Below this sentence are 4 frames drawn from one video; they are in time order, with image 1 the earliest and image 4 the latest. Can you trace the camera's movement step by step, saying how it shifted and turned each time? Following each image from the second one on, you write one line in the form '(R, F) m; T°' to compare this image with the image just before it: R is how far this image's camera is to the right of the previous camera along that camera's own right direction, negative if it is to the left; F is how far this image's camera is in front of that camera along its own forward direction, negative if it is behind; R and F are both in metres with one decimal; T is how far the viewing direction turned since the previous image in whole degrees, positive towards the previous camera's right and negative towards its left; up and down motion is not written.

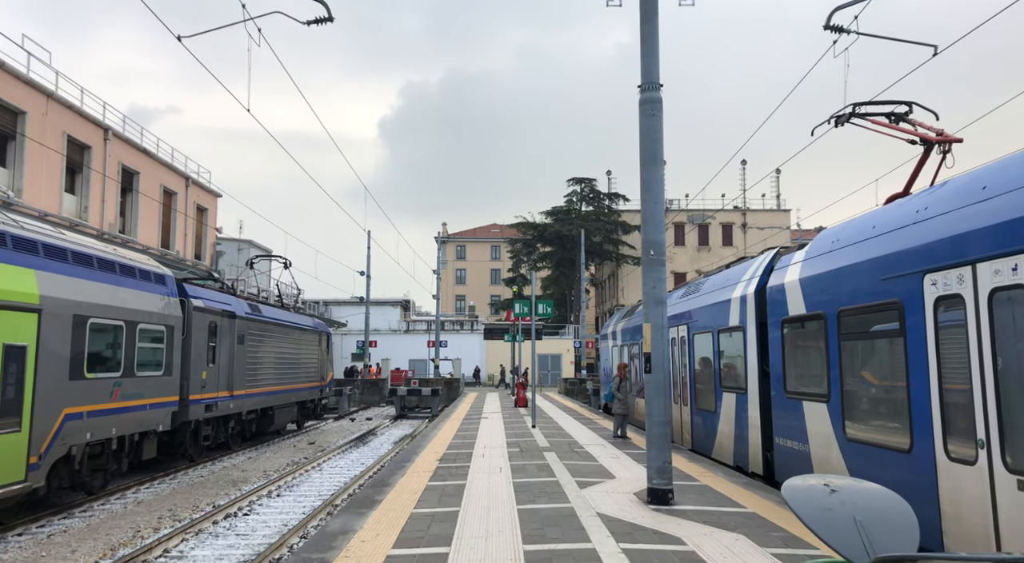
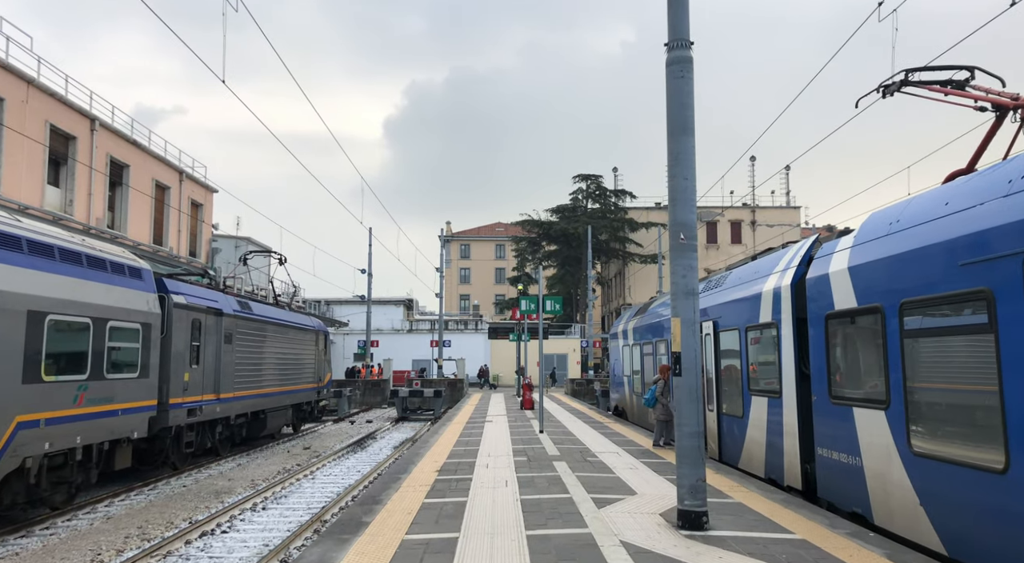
(0.0, +1.0) m; 0°
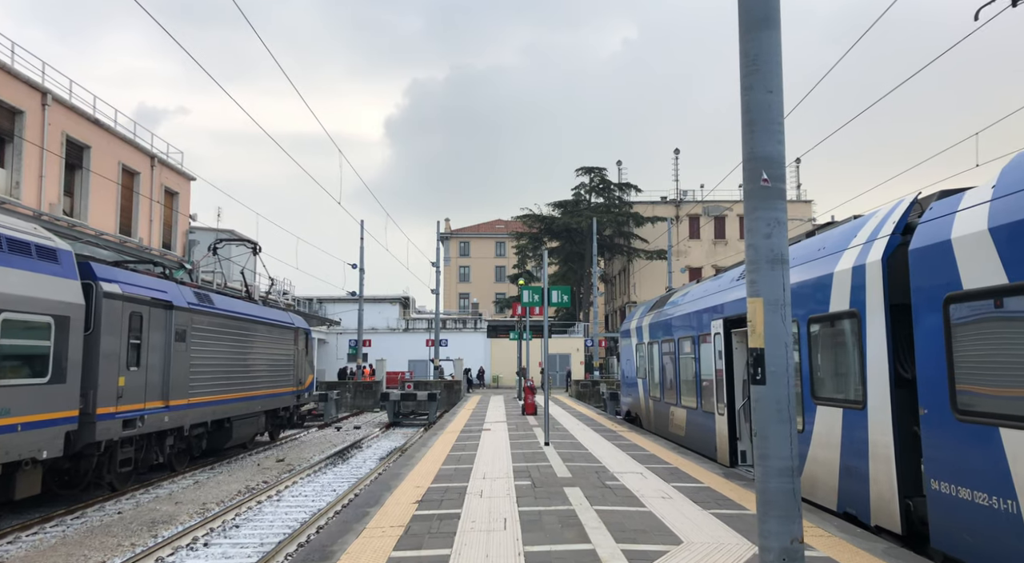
(0.0, +2.1) m; 0°
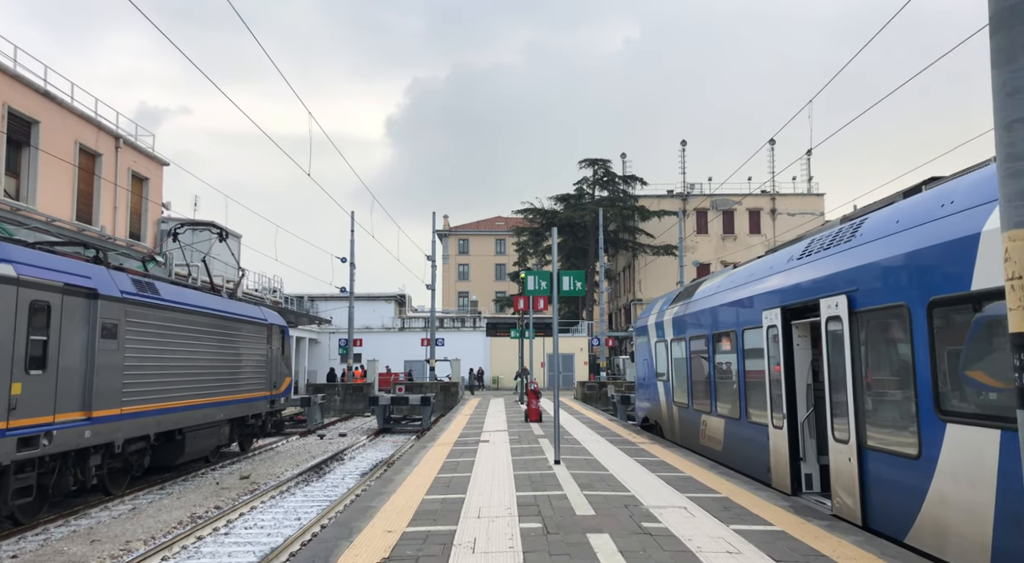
(0.0, +2.3) m; 0°
